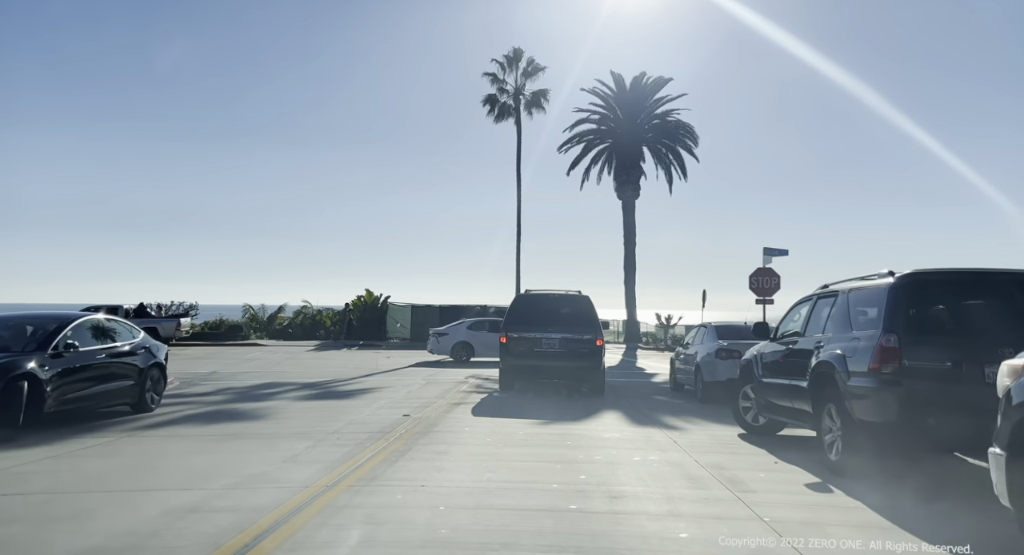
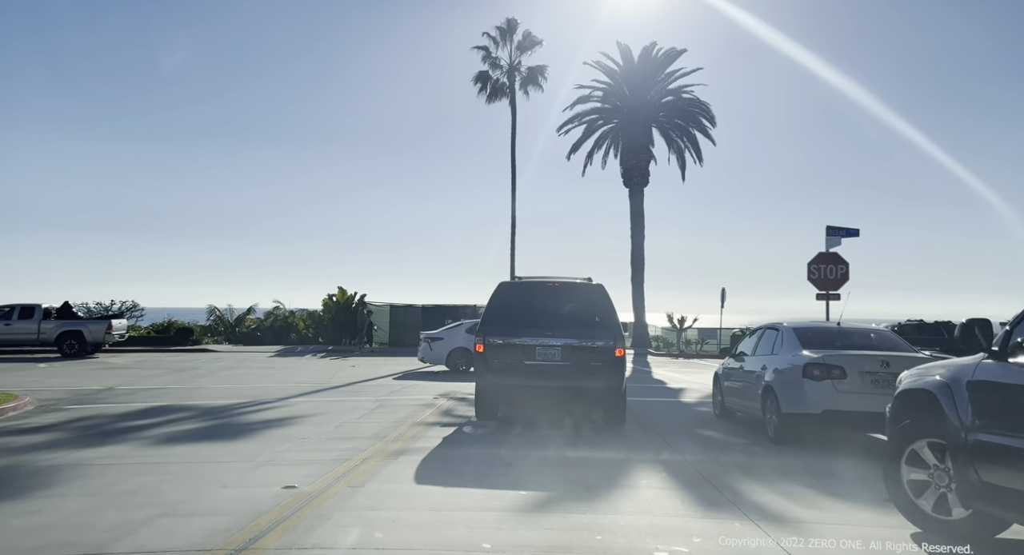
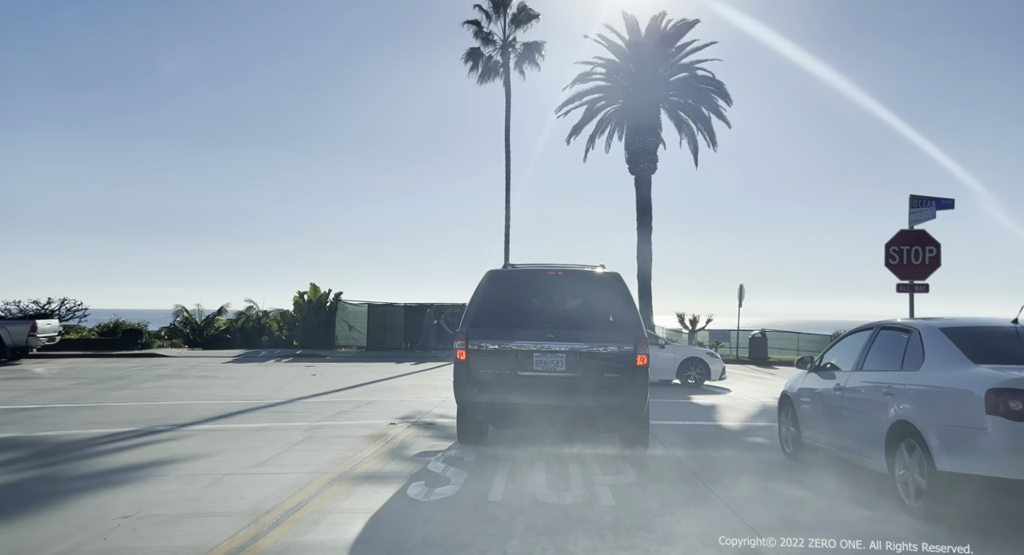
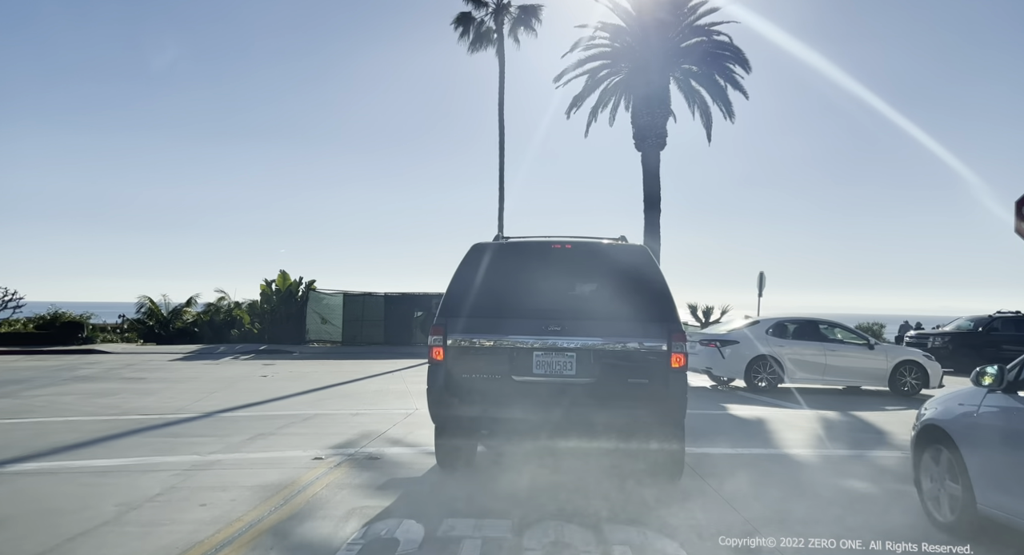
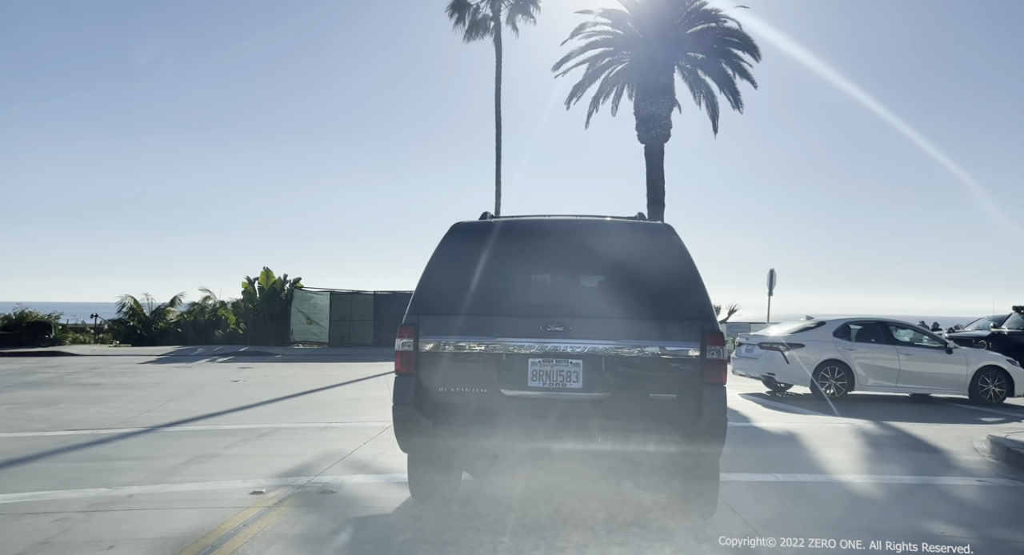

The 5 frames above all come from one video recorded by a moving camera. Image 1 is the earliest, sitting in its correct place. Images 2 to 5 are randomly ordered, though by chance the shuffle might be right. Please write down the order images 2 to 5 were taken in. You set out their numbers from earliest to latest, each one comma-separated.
2, 3, 4, 5
